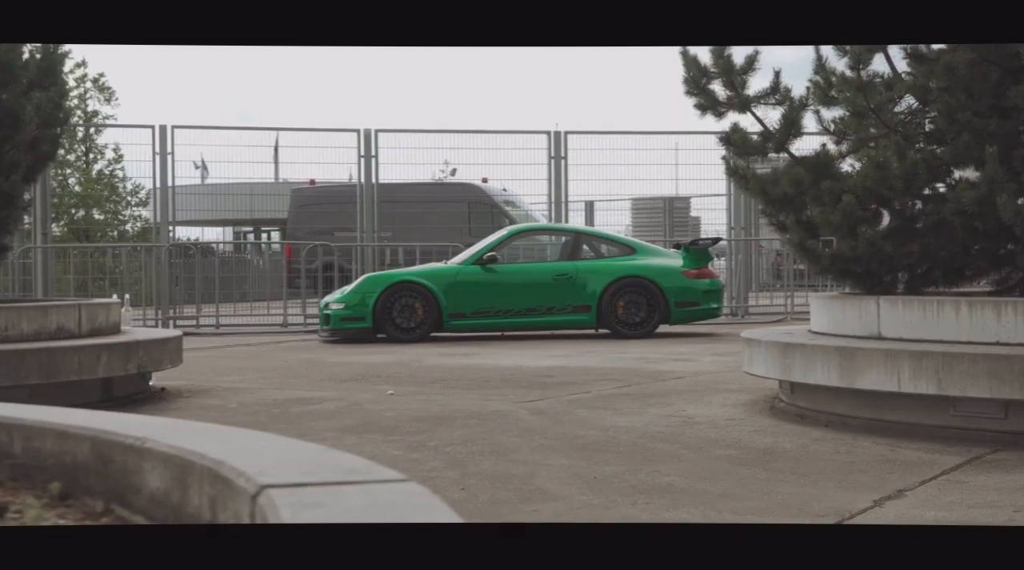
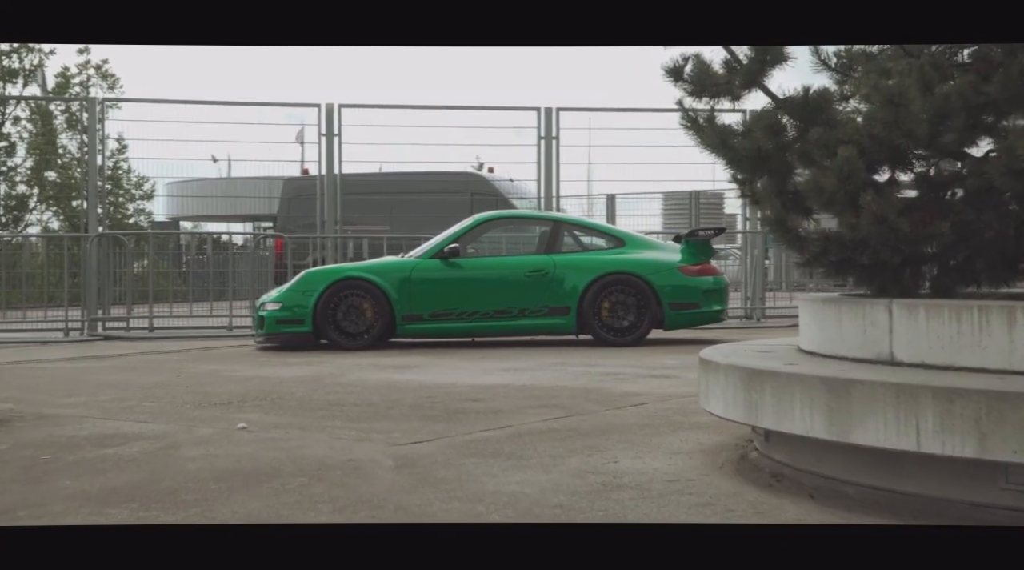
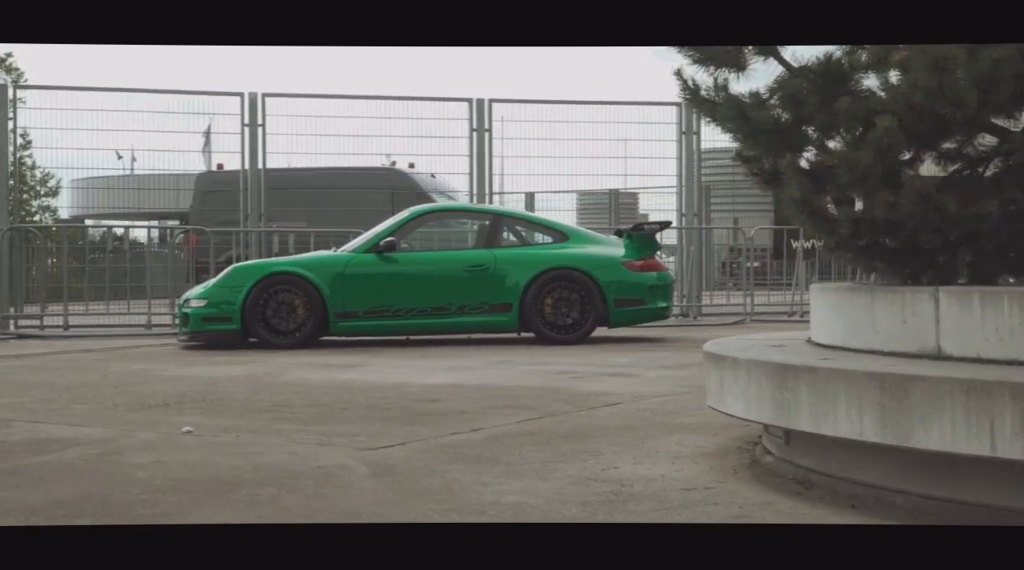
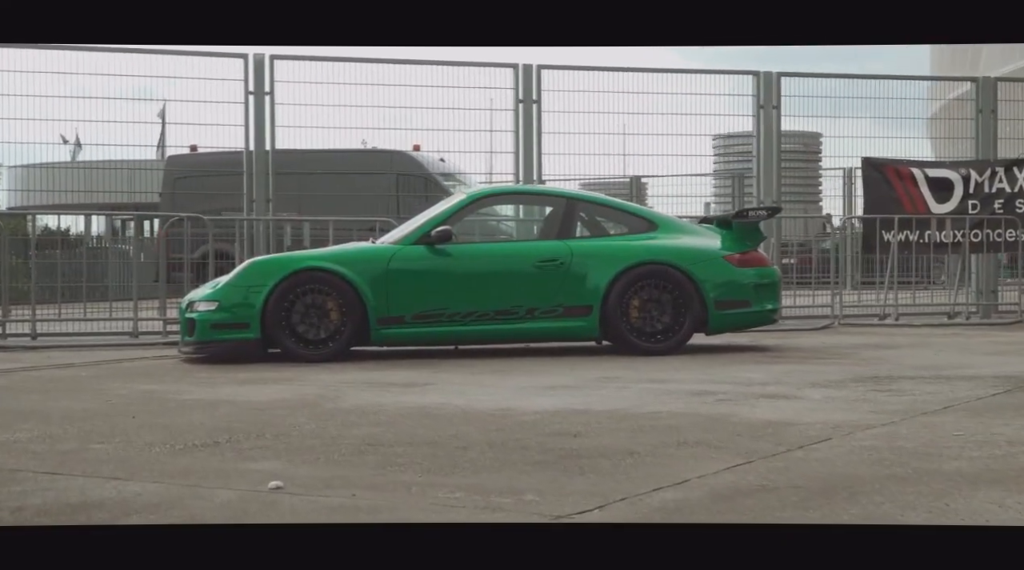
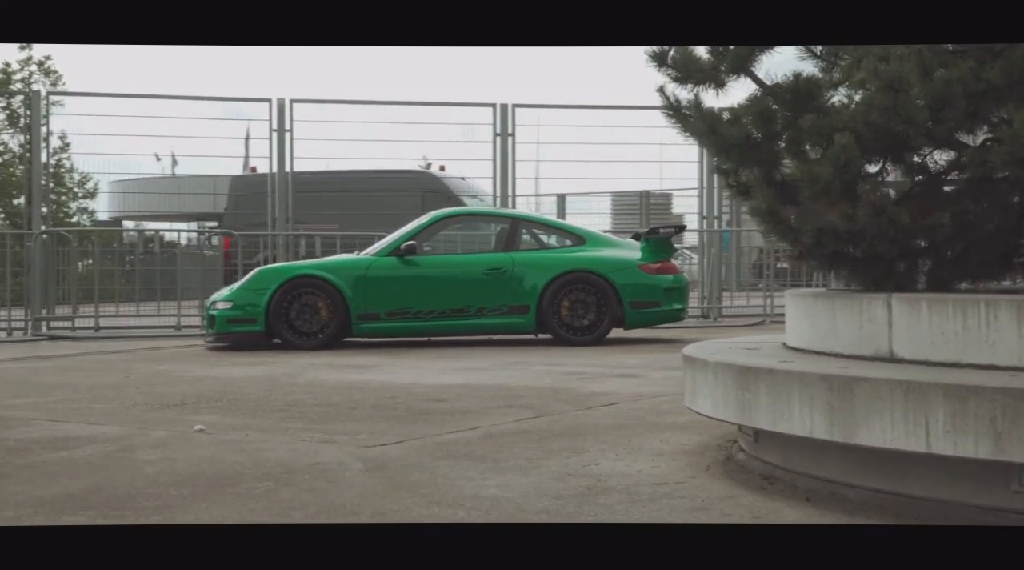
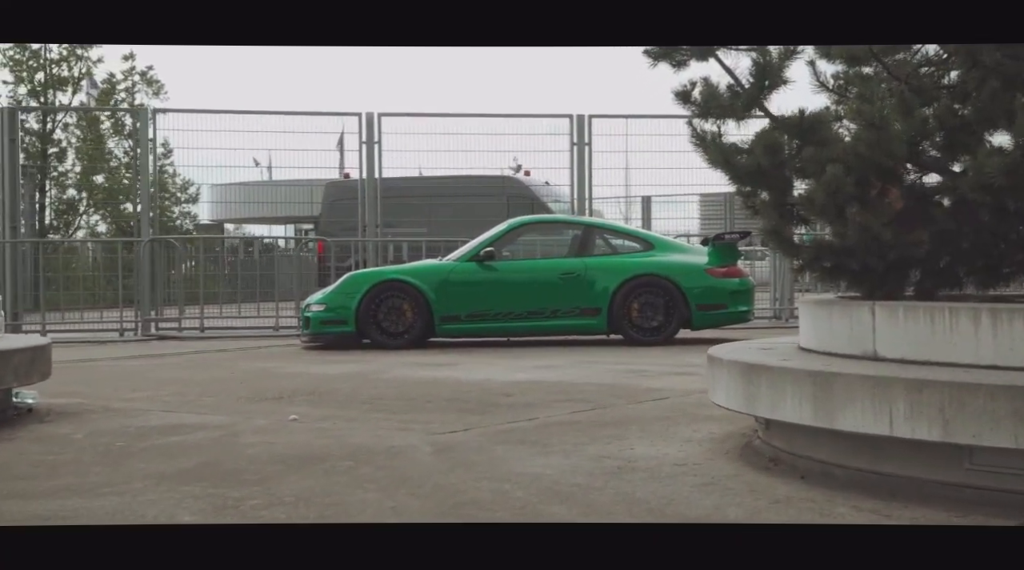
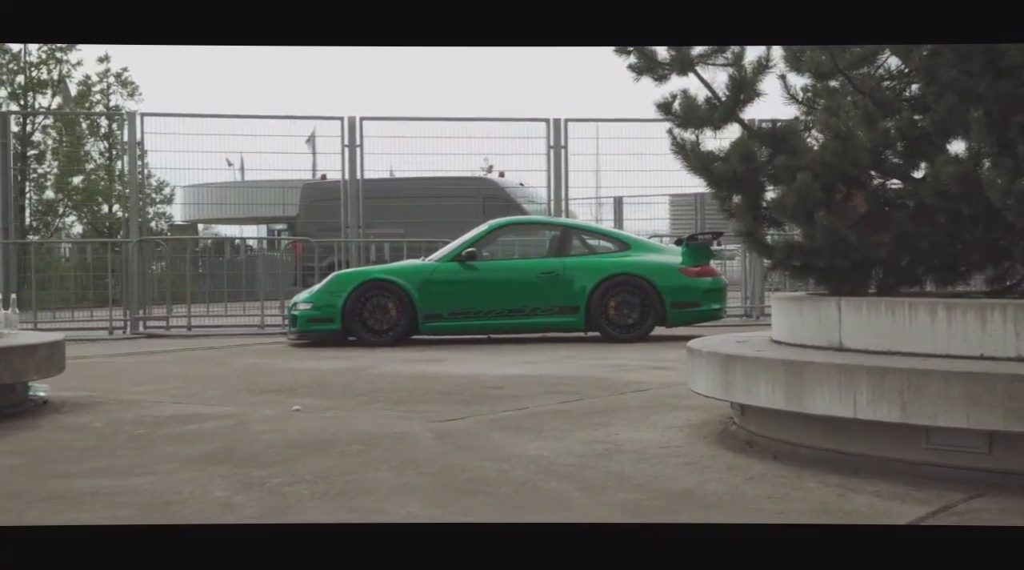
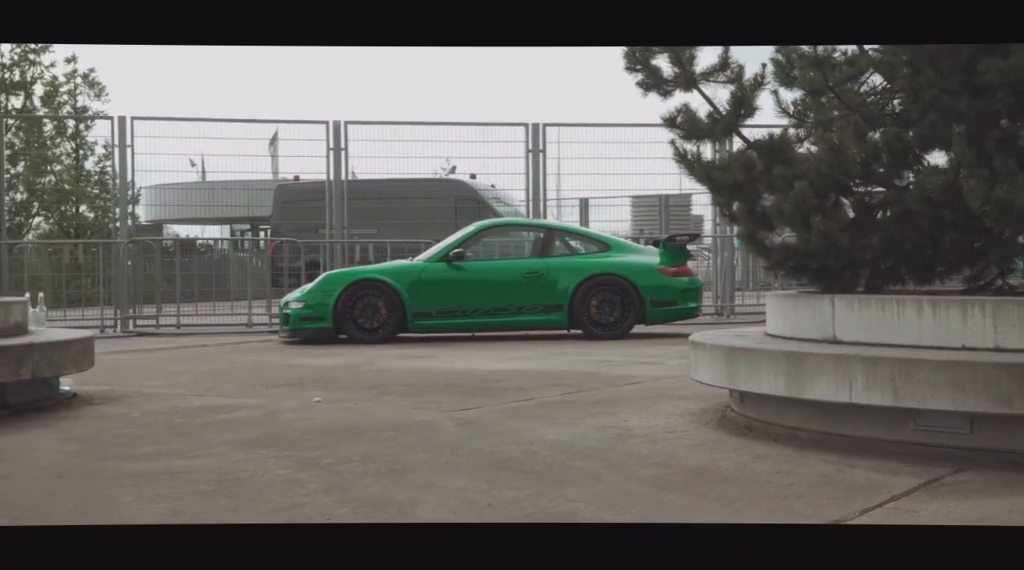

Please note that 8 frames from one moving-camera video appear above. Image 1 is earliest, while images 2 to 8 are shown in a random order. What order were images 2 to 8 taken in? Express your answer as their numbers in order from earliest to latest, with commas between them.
8, 7, 6, 2, 5, 3, 4
